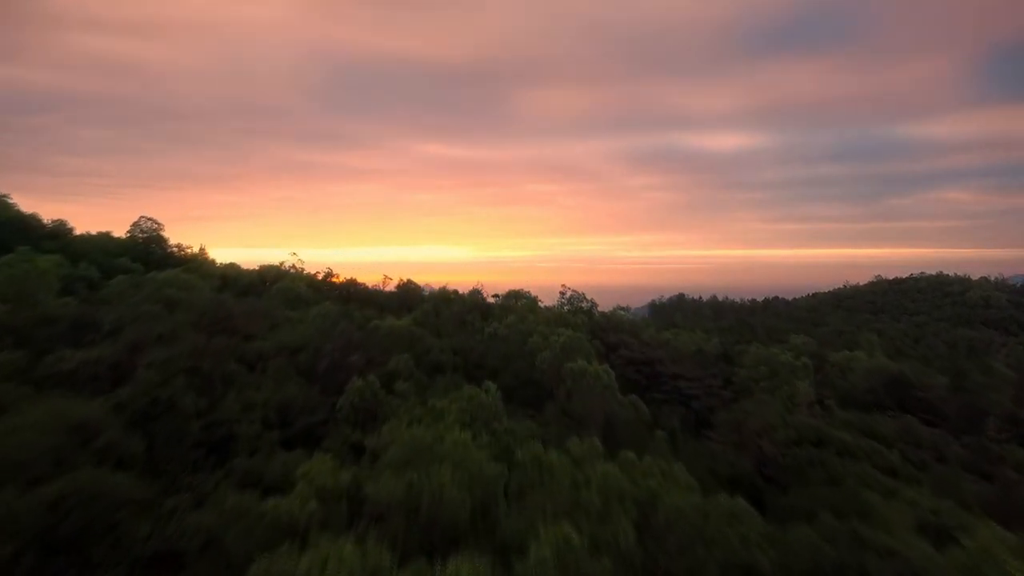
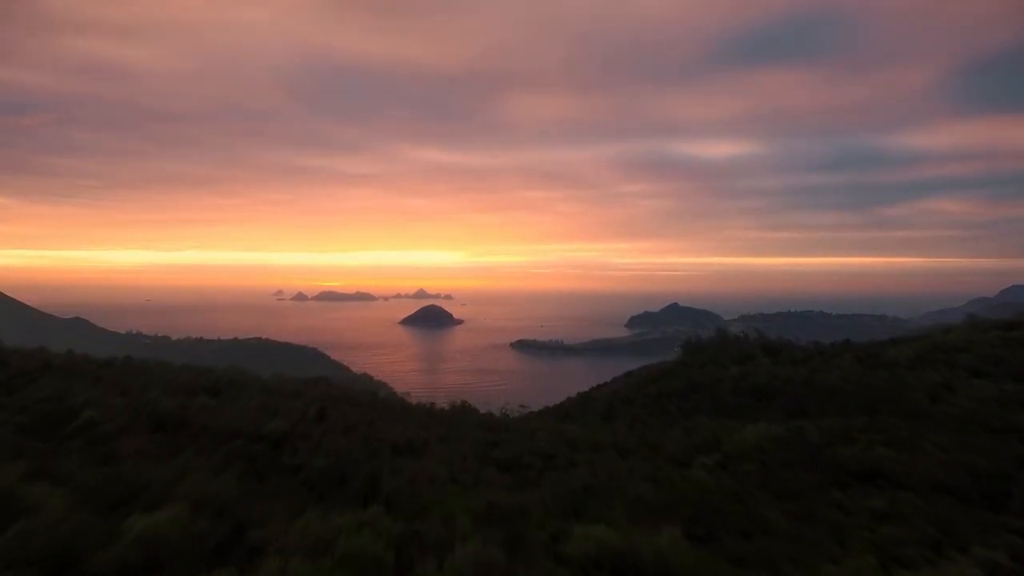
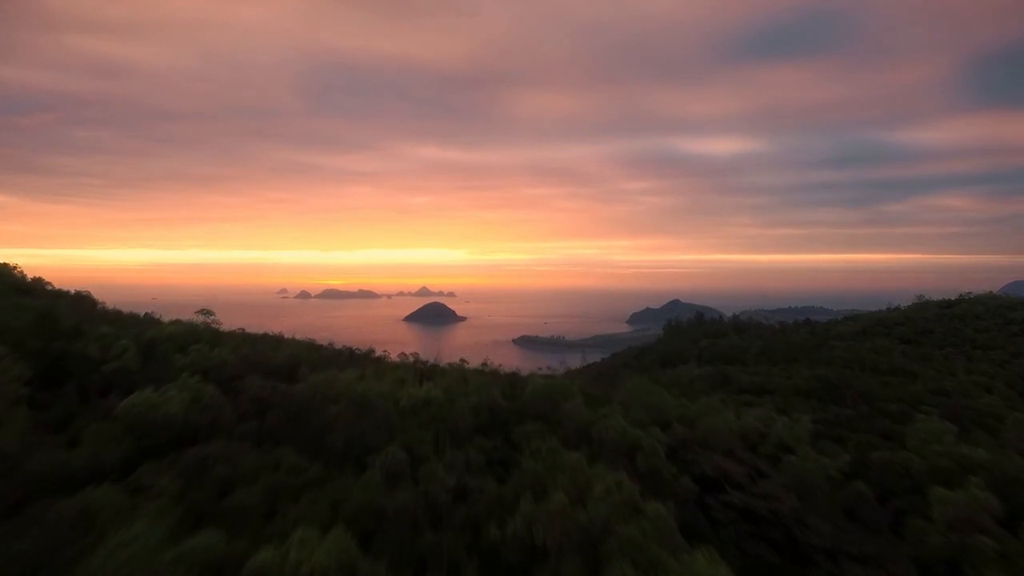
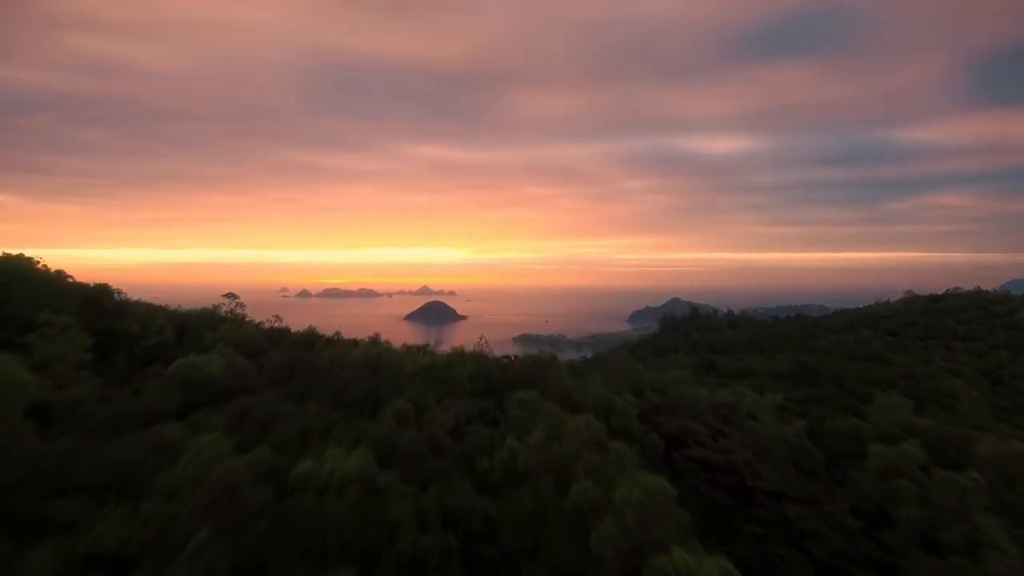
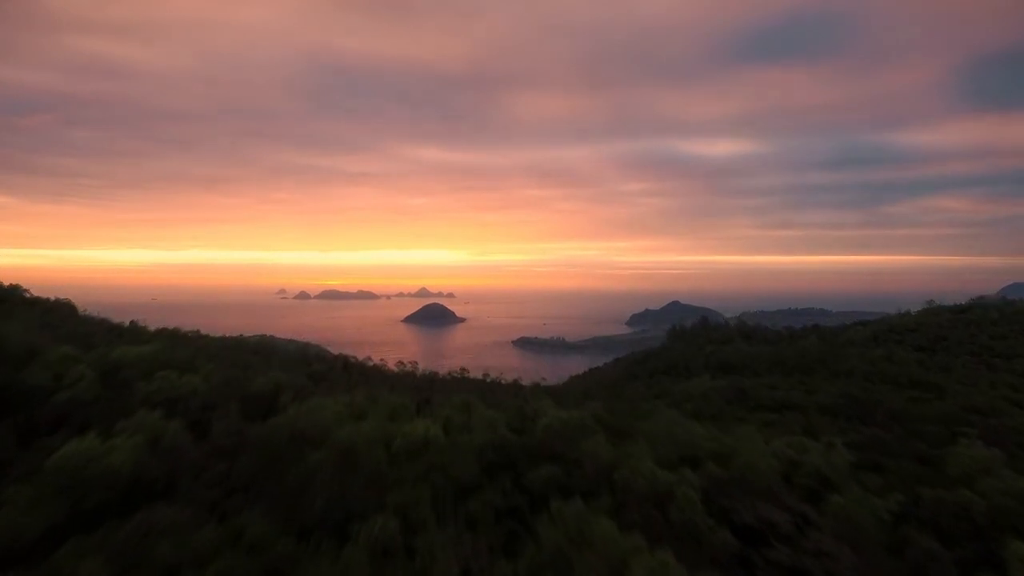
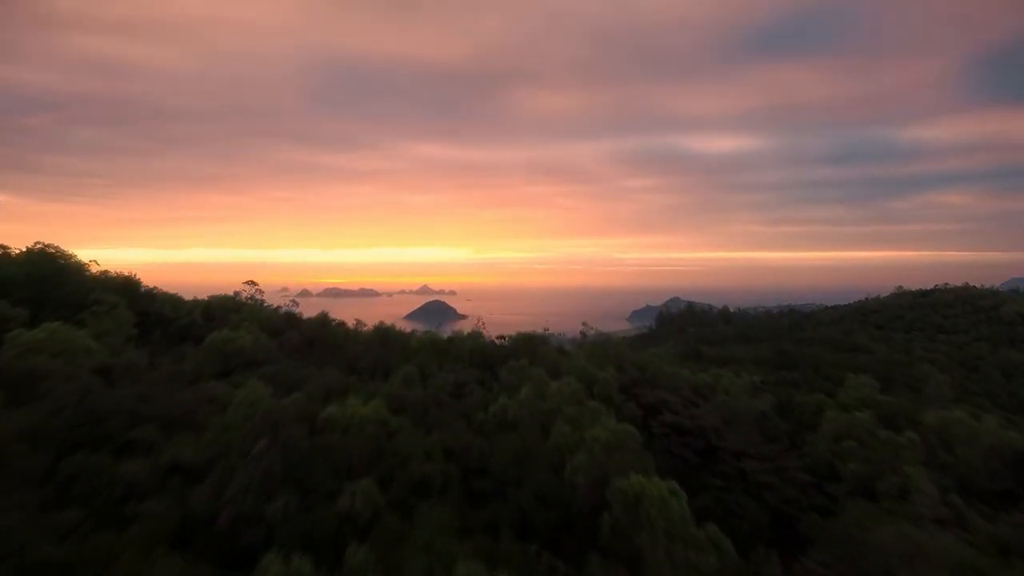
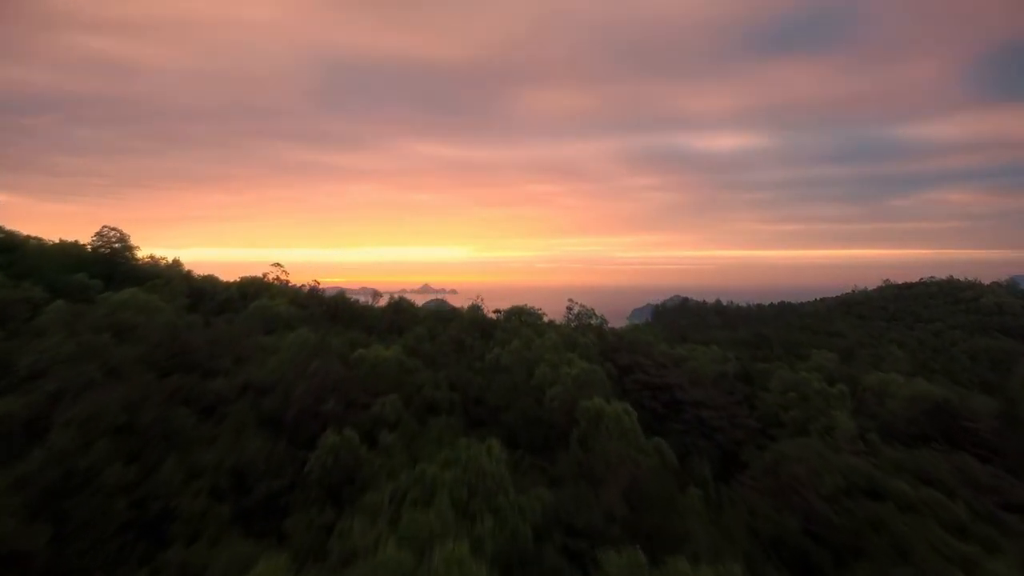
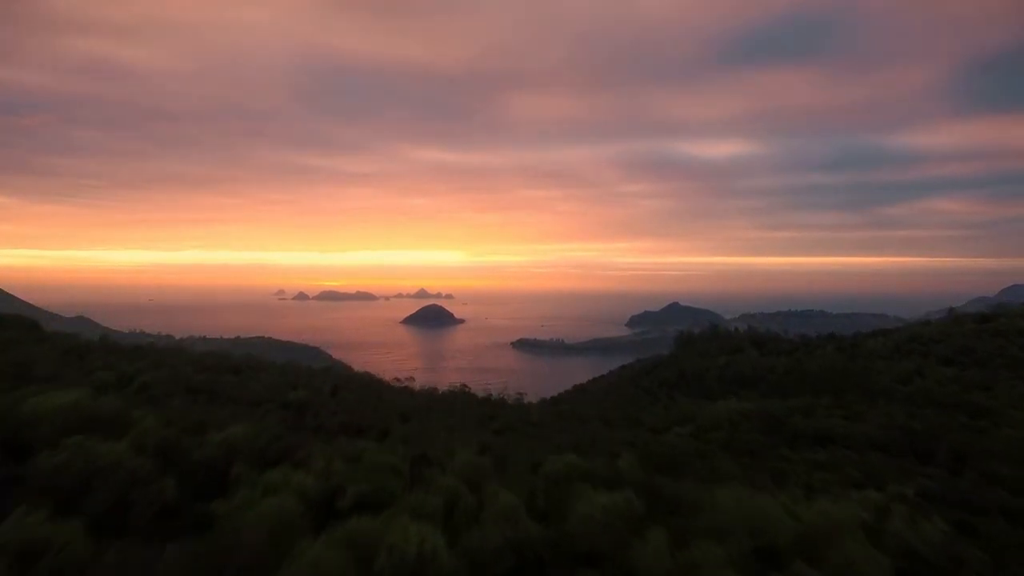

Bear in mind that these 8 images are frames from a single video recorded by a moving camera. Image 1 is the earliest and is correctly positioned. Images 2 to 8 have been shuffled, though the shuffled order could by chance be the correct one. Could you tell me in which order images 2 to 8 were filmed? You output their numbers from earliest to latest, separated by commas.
7, 6, 4, 3, 5, 8, 2
